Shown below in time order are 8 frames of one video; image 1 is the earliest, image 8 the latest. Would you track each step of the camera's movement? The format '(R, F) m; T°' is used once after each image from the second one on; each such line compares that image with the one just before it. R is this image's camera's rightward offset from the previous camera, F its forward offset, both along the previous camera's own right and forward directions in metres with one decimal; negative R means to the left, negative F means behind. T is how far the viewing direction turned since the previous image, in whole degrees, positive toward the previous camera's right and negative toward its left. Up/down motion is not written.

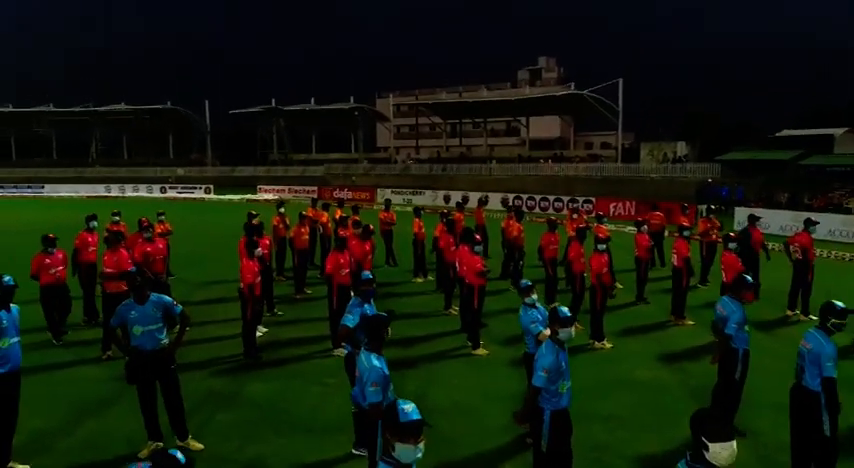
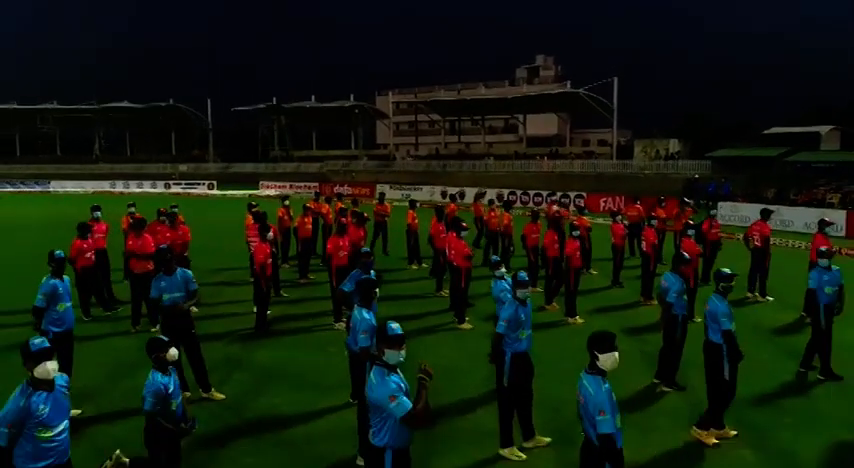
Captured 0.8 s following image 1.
(+0.2, -1.3) m; 0°
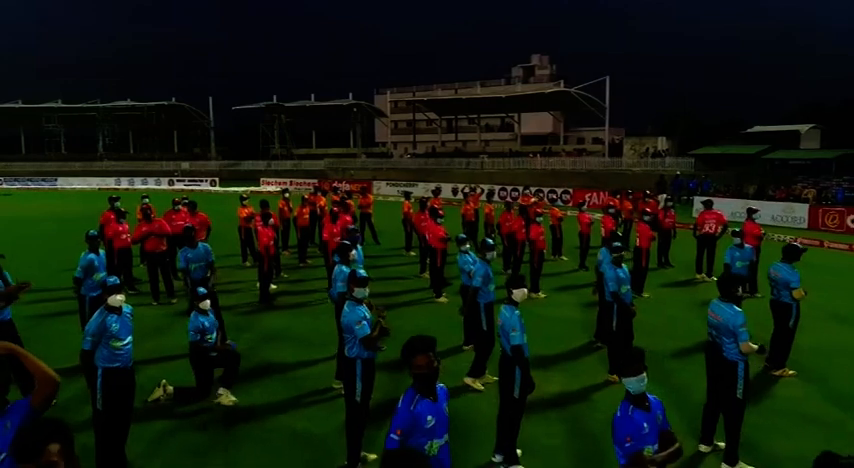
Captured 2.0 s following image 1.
(+0.4, -1.8) m; 0°
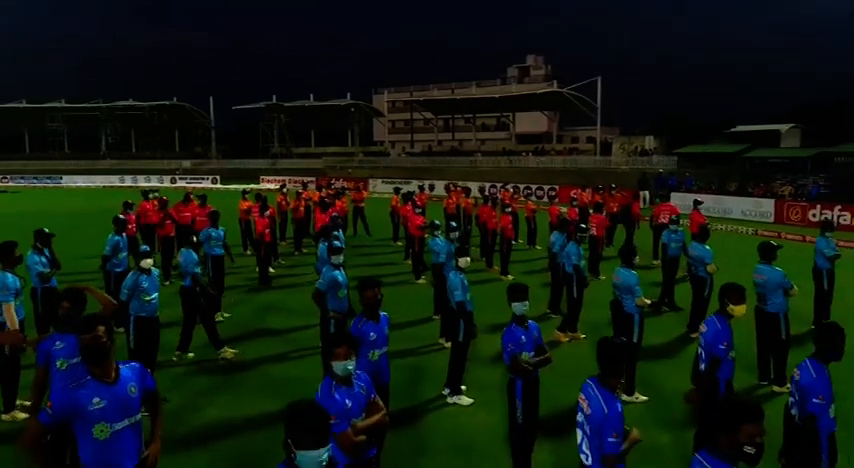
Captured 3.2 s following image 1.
(+0.4, -1.8) m; 0°
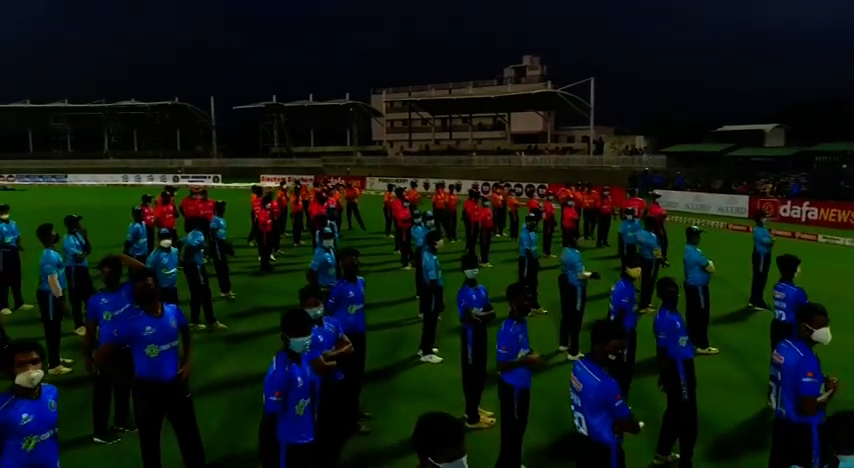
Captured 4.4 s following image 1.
(+0.3, -1.6) m; 0°
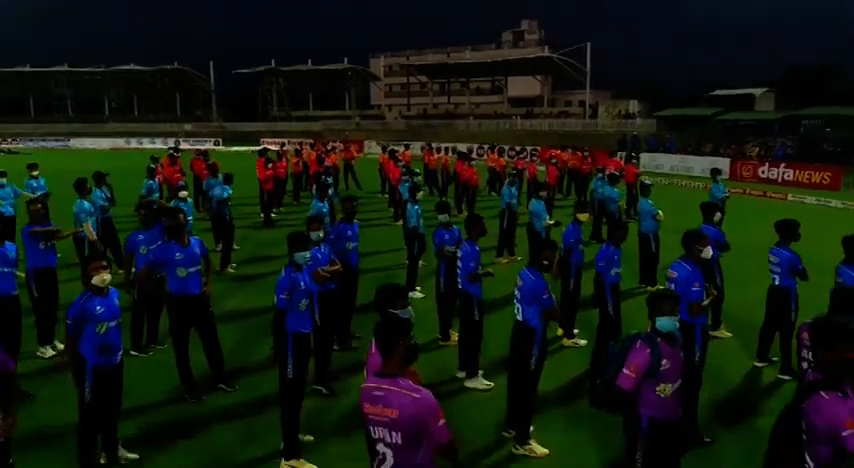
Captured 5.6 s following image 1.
(+0.3, -1.4) m; 0°
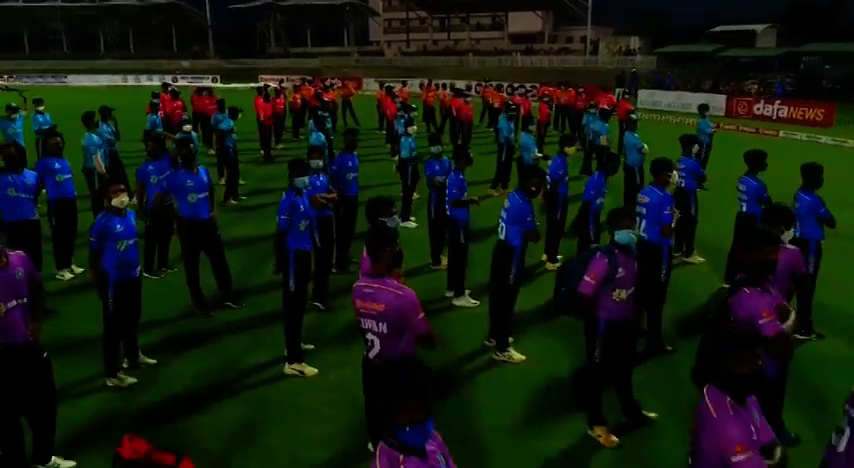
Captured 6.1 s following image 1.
(+0.1, -0.6) m; 0°
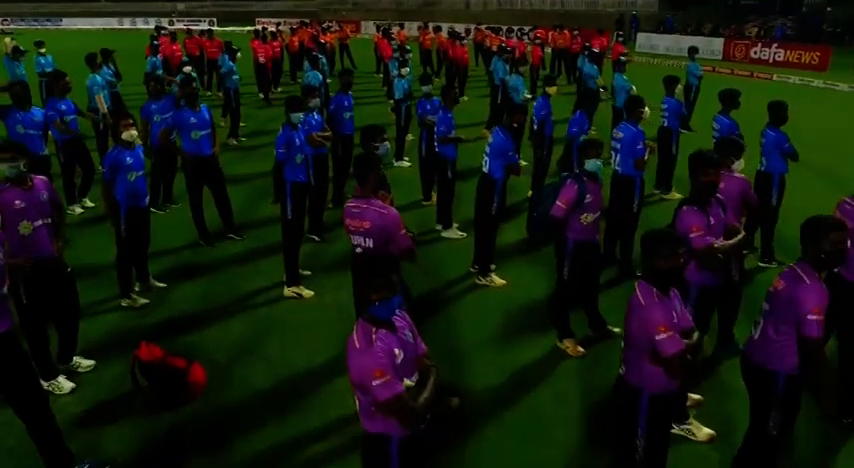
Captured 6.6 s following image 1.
(+0.1, -0.5) m; 0°
